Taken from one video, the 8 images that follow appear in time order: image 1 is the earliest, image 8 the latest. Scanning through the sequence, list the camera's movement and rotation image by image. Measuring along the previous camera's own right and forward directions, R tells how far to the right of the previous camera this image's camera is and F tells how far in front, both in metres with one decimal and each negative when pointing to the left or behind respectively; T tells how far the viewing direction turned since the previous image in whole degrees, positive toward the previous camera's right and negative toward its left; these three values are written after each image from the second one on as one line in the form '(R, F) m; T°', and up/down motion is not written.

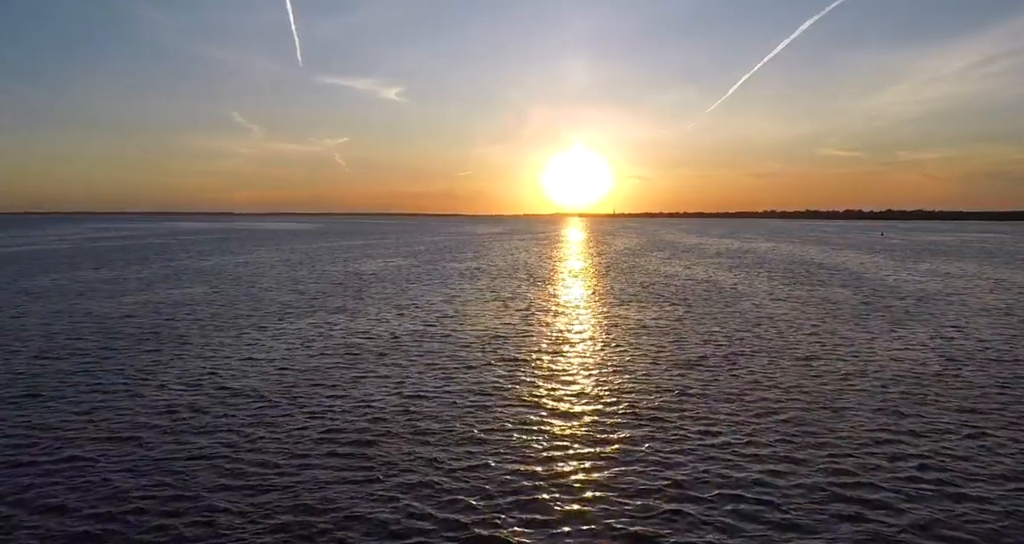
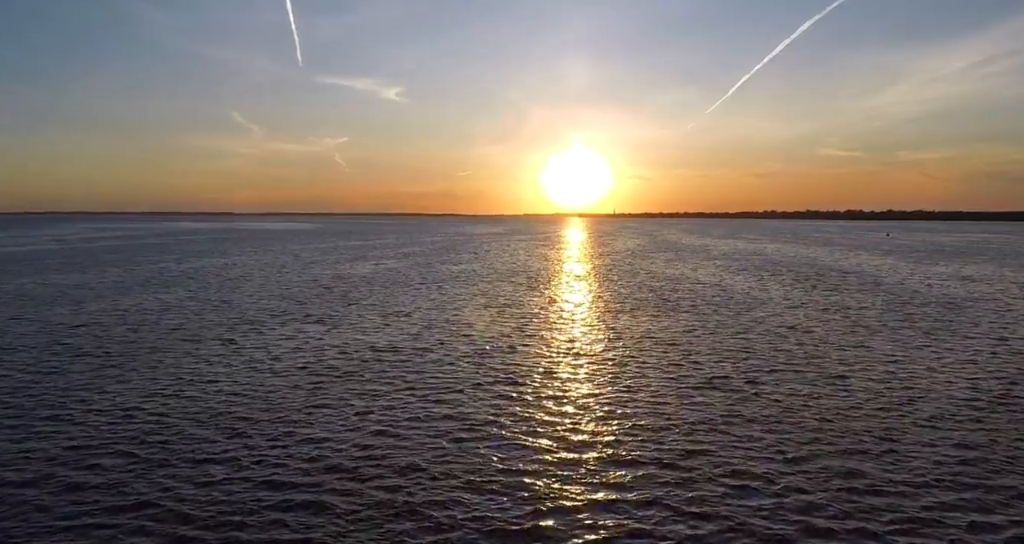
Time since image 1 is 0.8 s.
(+0.2, +2.3) m; 0°
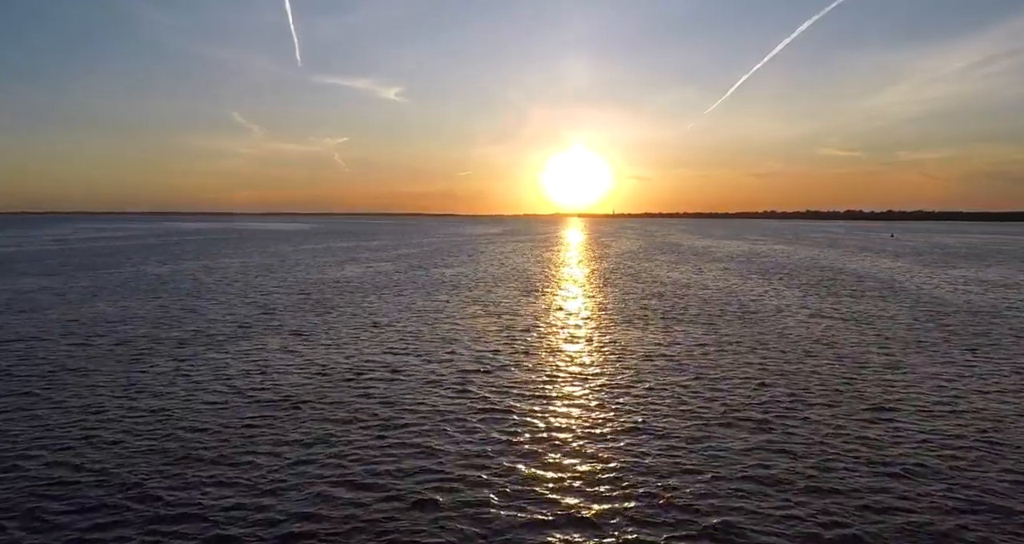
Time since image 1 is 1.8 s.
(+0.3, +2.5) m; 0°
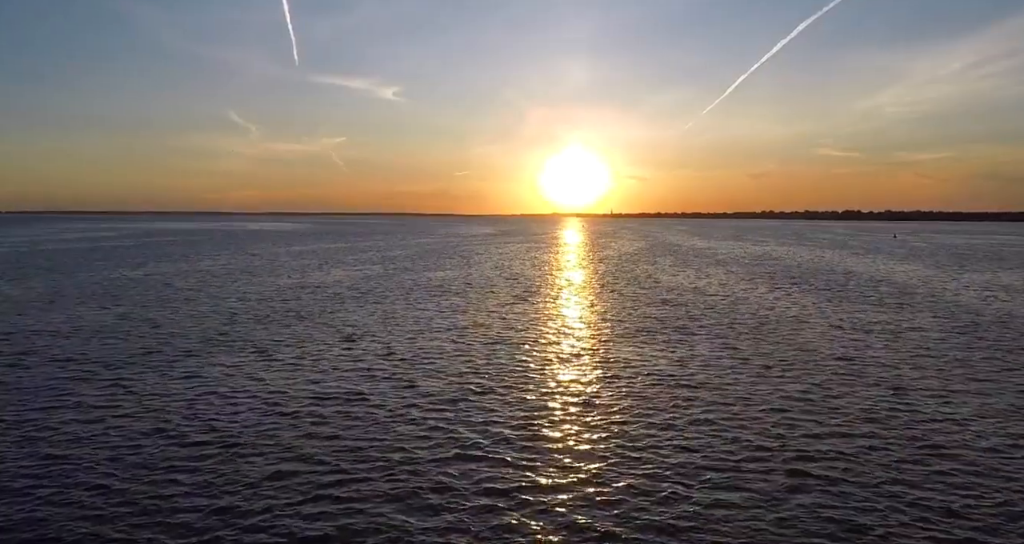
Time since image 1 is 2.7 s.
(+0.2, +2.5) m; 0°
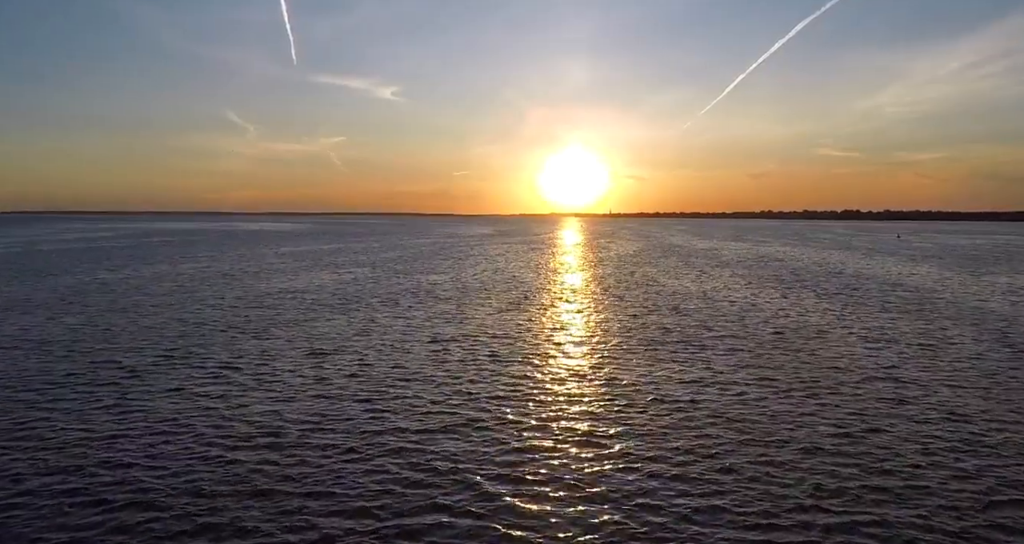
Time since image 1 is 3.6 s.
(+0.2, +2.2) m; 0°
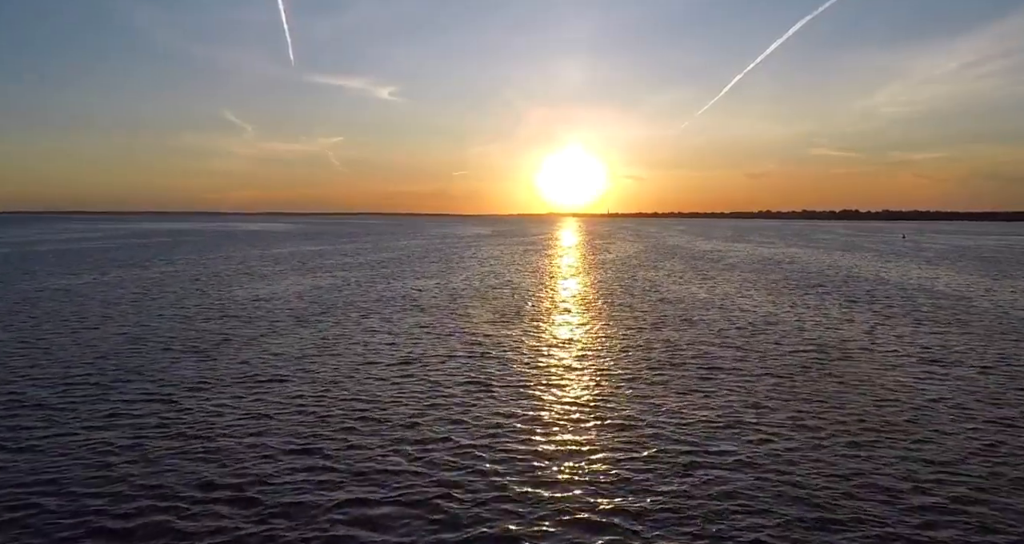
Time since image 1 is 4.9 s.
(+0.3, +3.2) m; 0°
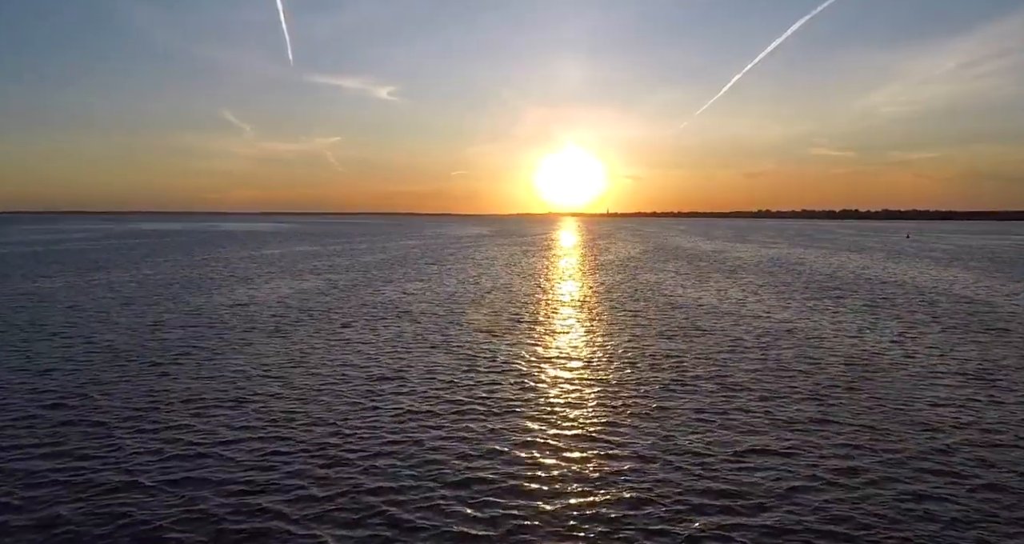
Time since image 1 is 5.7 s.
(+0.1, +2.1) m; 0°
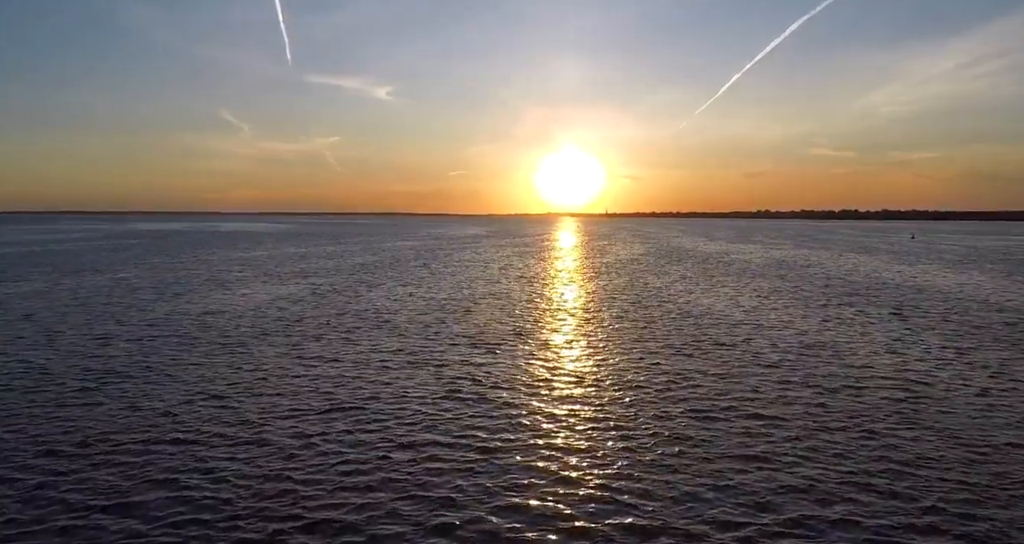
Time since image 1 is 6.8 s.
(+0.1, +2.6) m; 0°
